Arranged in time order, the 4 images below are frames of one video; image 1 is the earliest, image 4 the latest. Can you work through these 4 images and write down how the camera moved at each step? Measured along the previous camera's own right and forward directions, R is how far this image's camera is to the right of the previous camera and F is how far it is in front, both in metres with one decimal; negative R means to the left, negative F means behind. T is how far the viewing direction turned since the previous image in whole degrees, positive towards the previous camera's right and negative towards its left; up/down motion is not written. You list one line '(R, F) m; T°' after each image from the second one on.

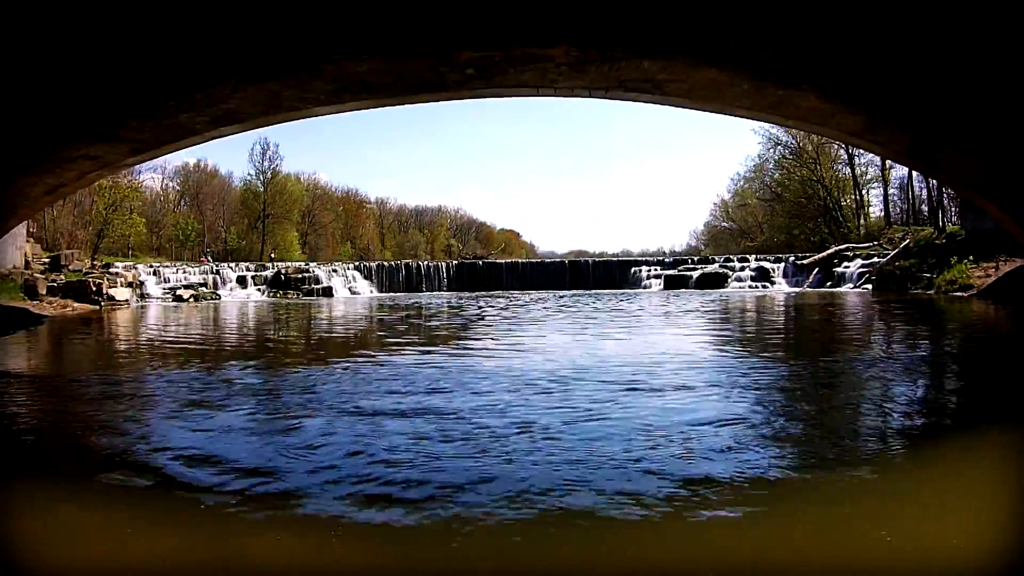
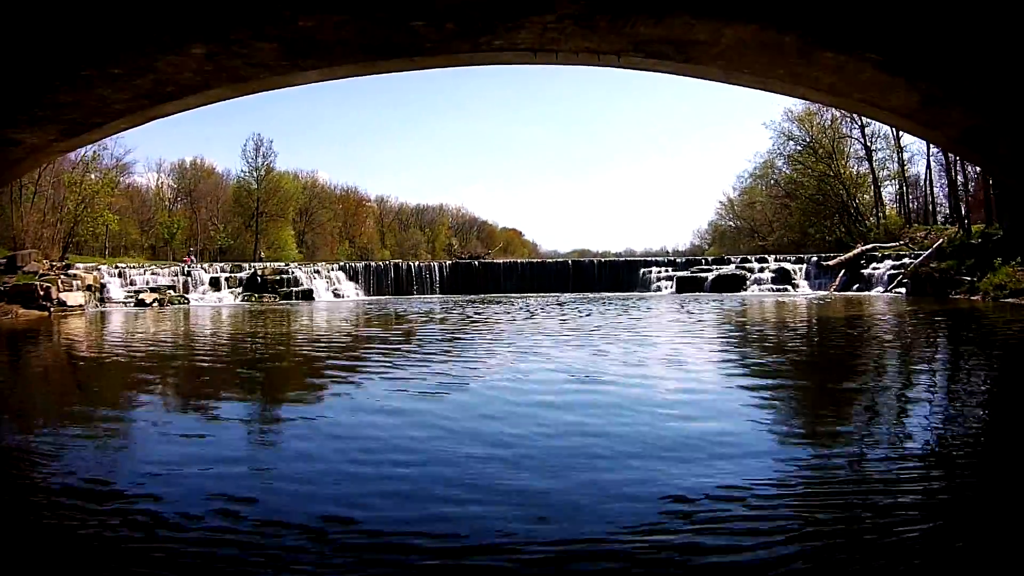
(+0.1, +1.0) m; 0°
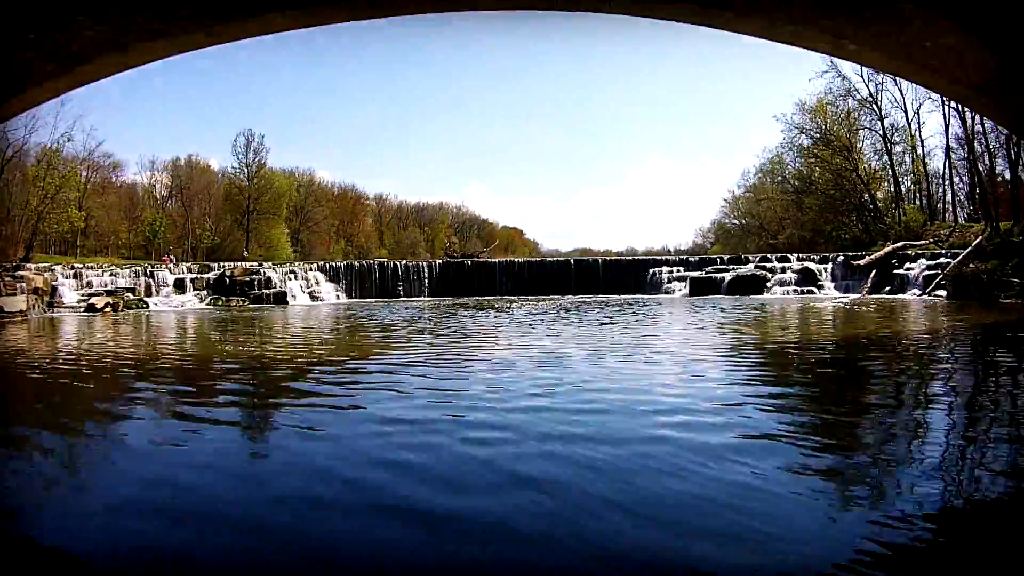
(+0.1, +1.0) m; 0°
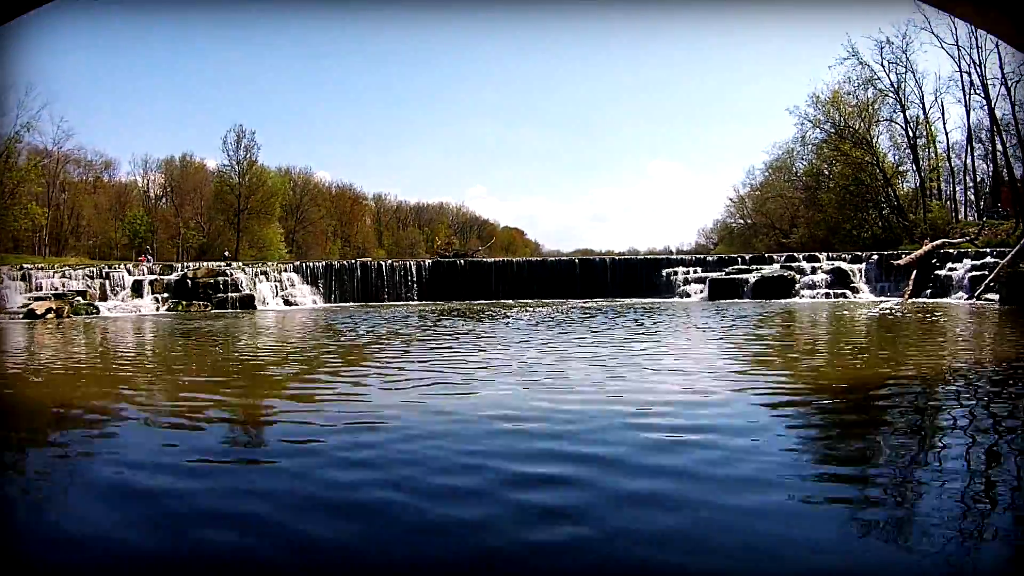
(0.0, +1.0) m; 0°
